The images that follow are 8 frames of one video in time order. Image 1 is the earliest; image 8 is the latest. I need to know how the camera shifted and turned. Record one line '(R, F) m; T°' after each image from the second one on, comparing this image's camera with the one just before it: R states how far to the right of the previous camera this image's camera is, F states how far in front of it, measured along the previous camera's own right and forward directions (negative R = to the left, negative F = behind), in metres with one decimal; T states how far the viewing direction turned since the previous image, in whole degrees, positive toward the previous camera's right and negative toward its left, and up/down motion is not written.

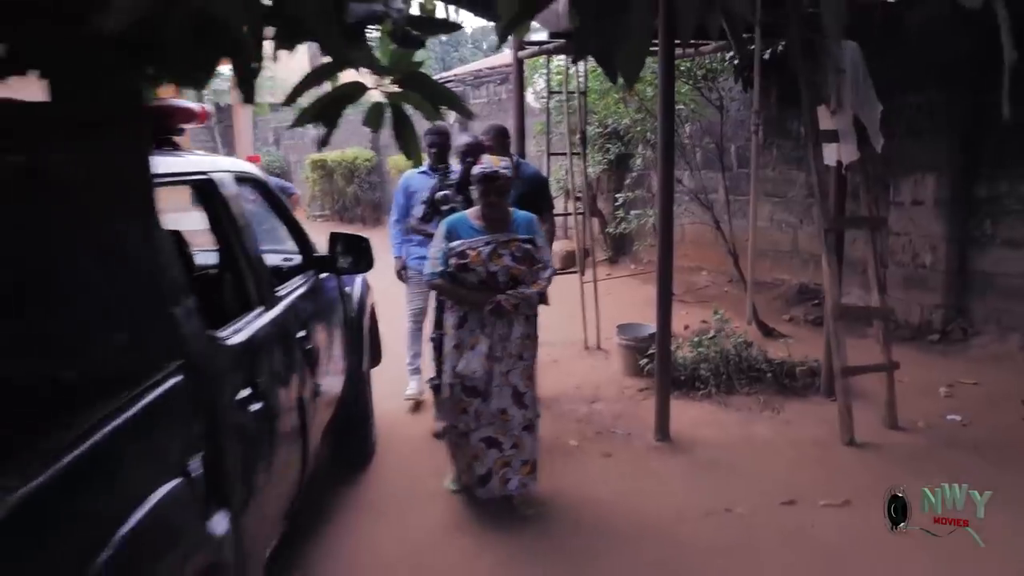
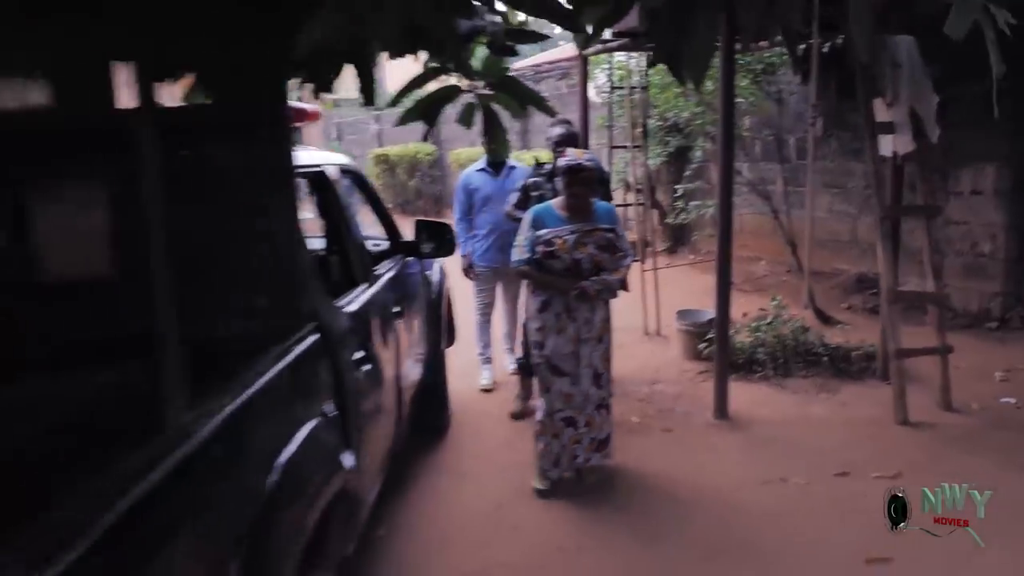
(-0.1, -0.3) m; -4°
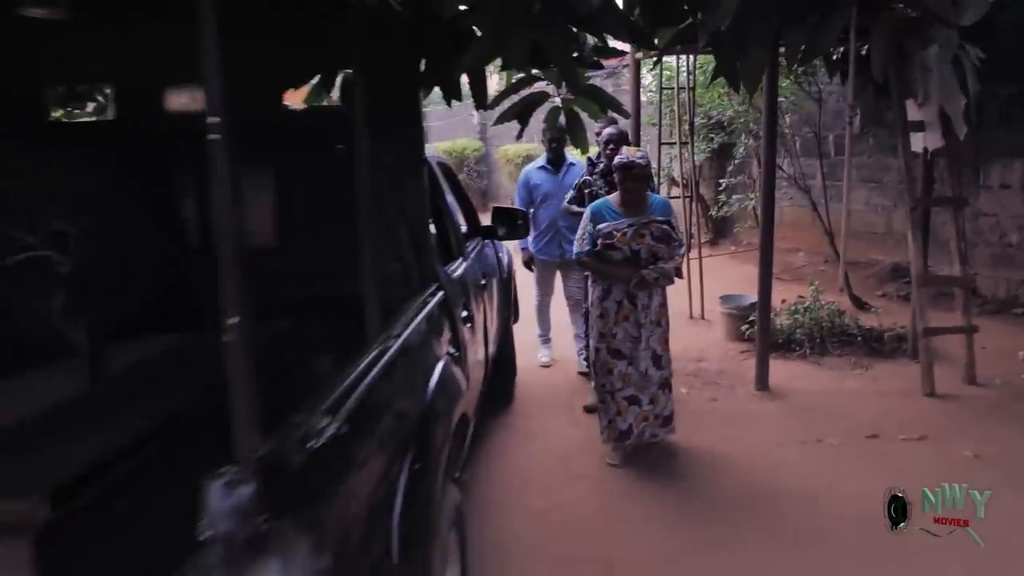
(-0.2, -0.5) m; -2°
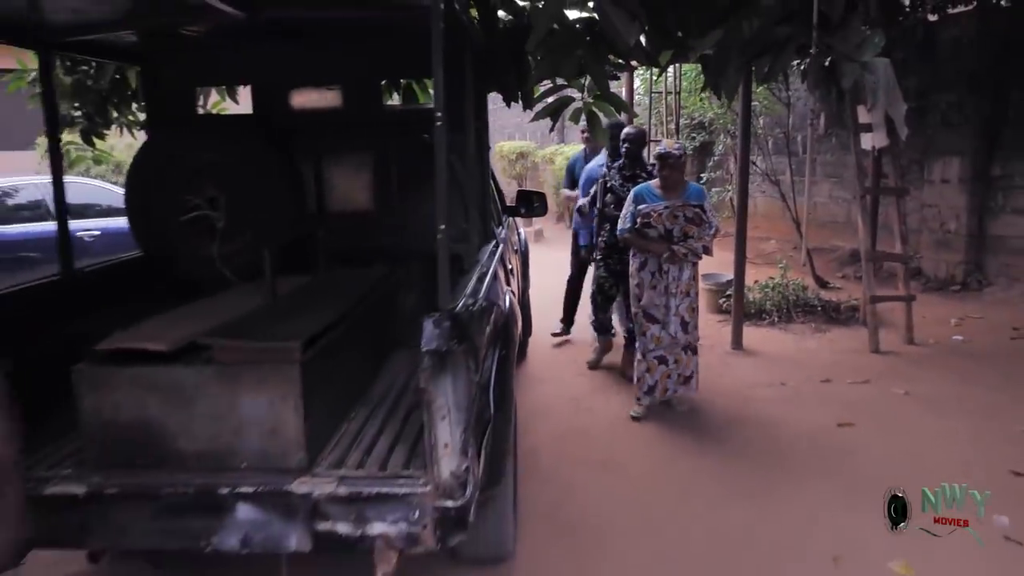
(-0.3, -0.9) m; +2°
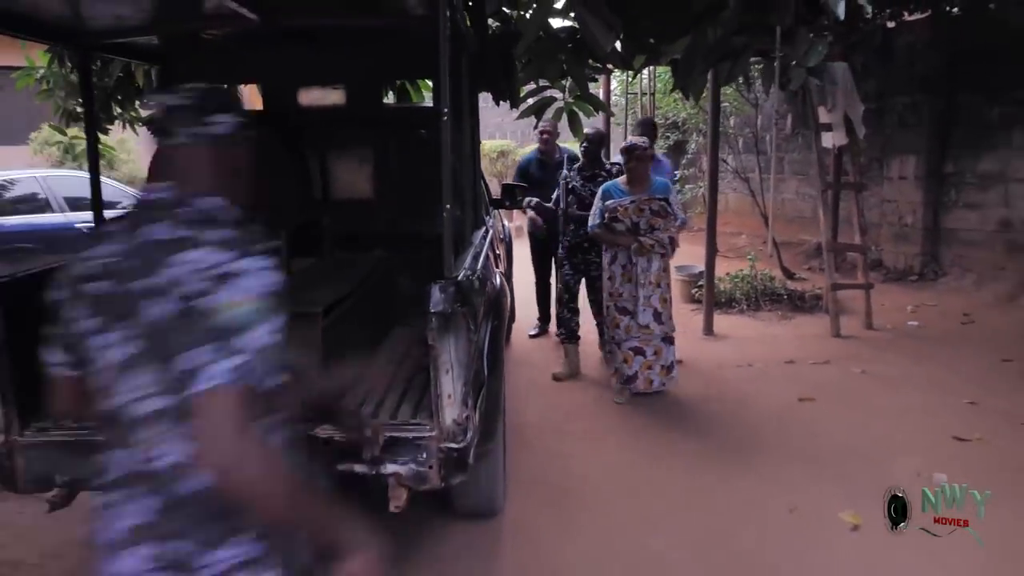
(0.0, -0.3) m; +1°
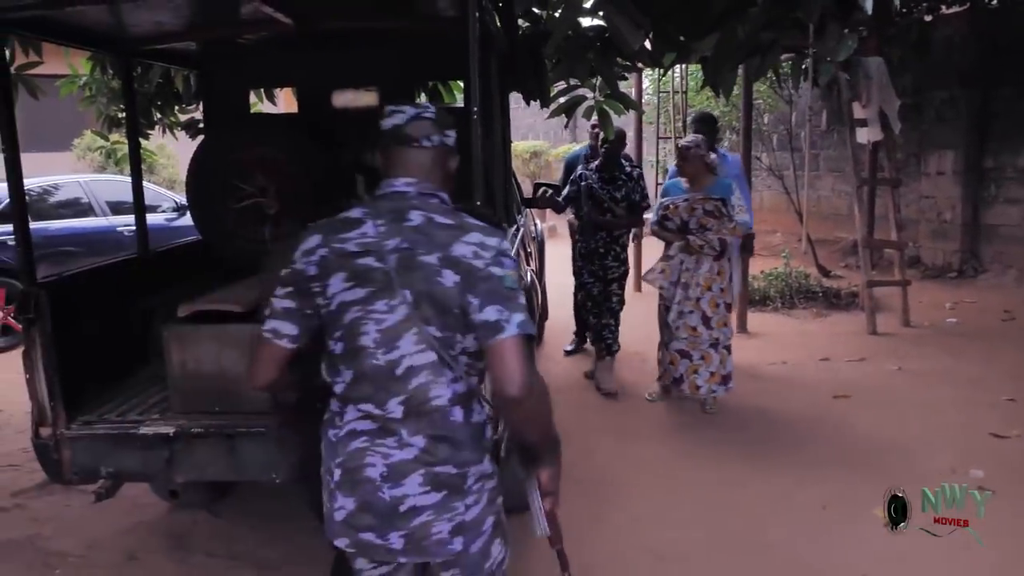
(0.0, 0.0) m; -2°
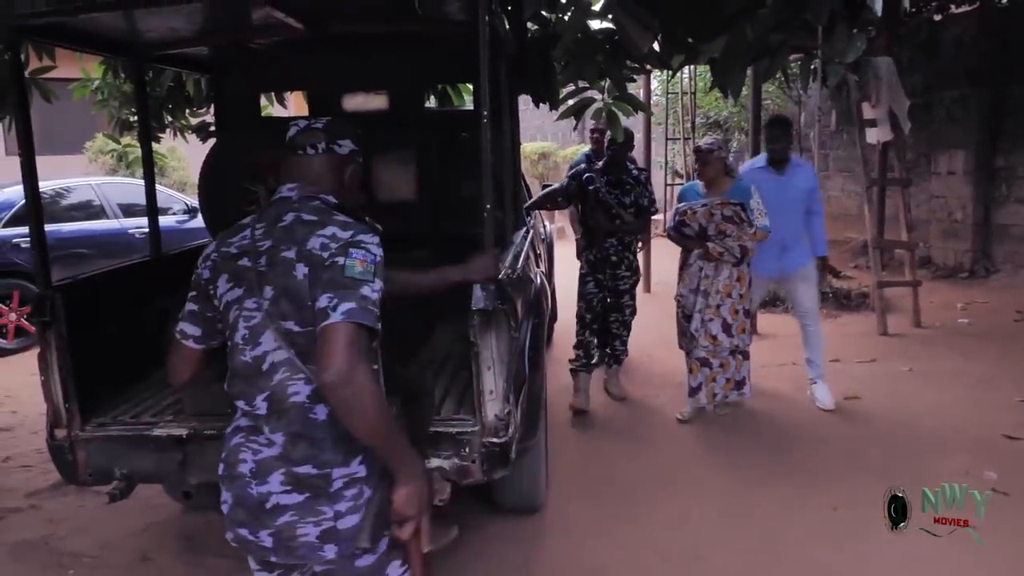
(0.0, 0.0) m; -1°
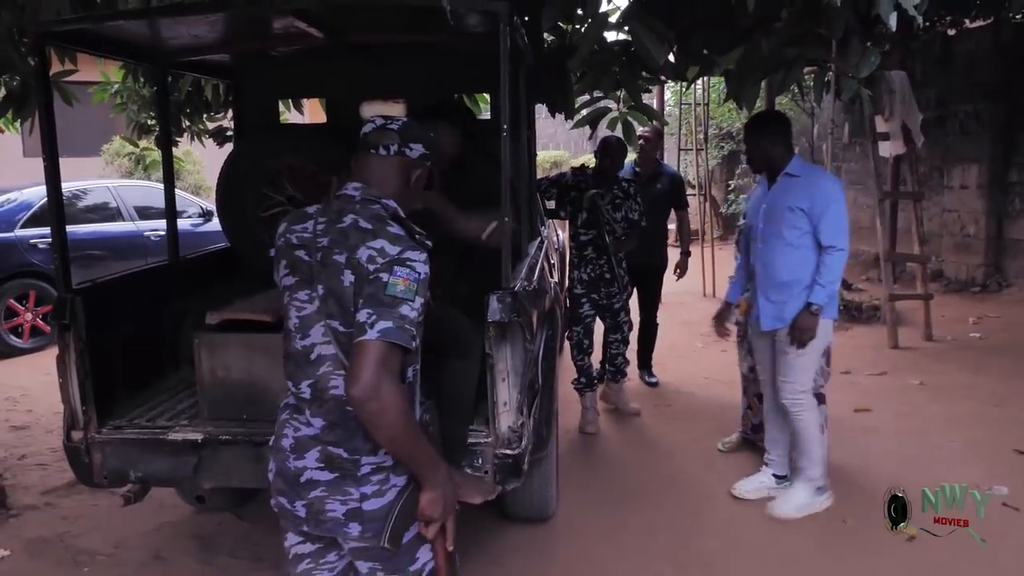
(0.0, 0.0) m; -1°
